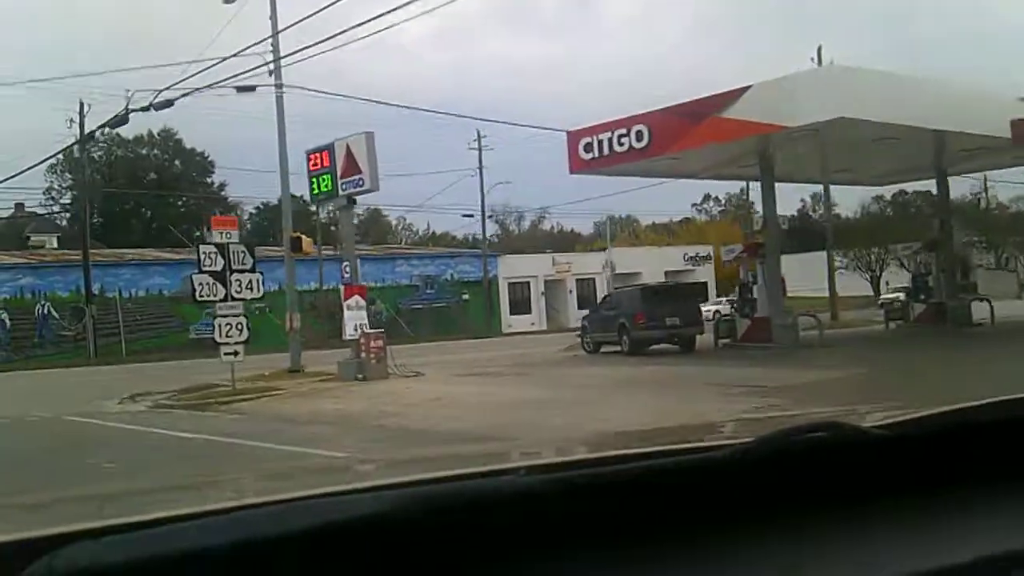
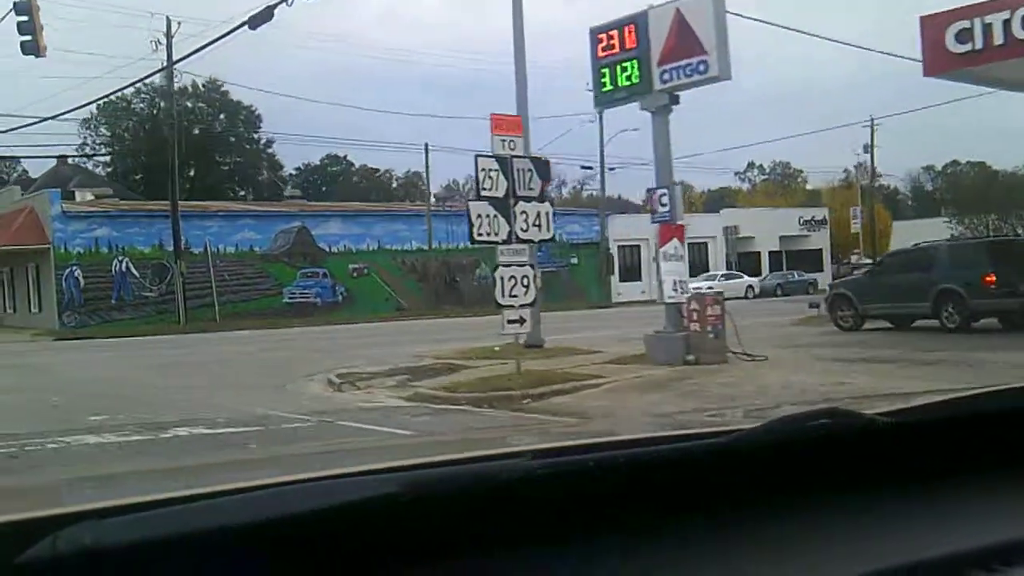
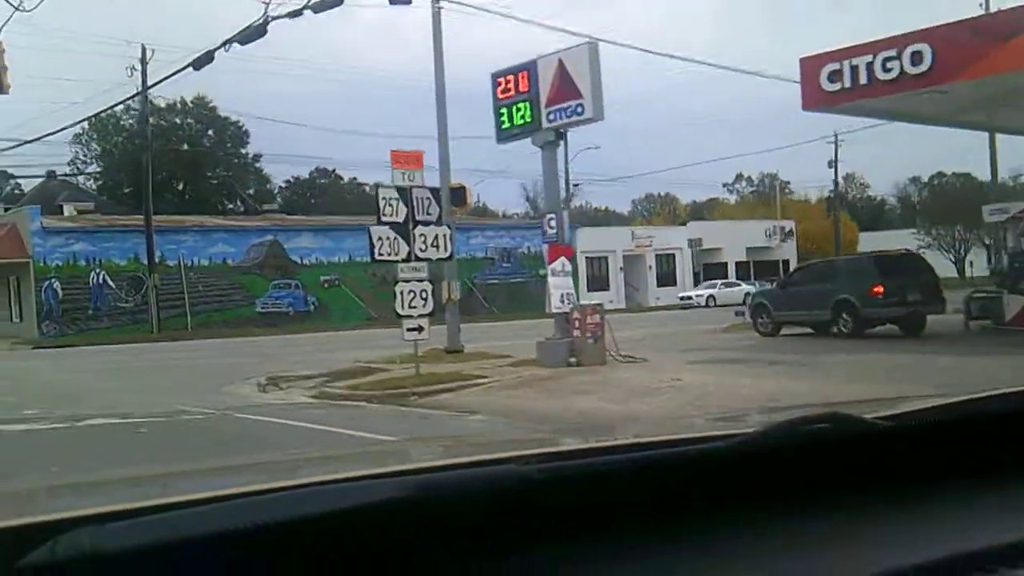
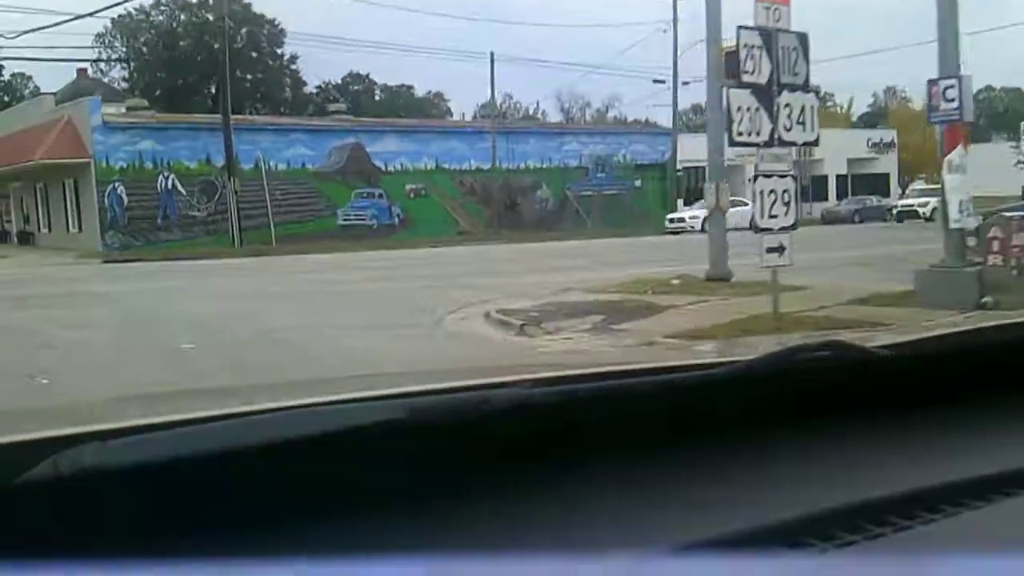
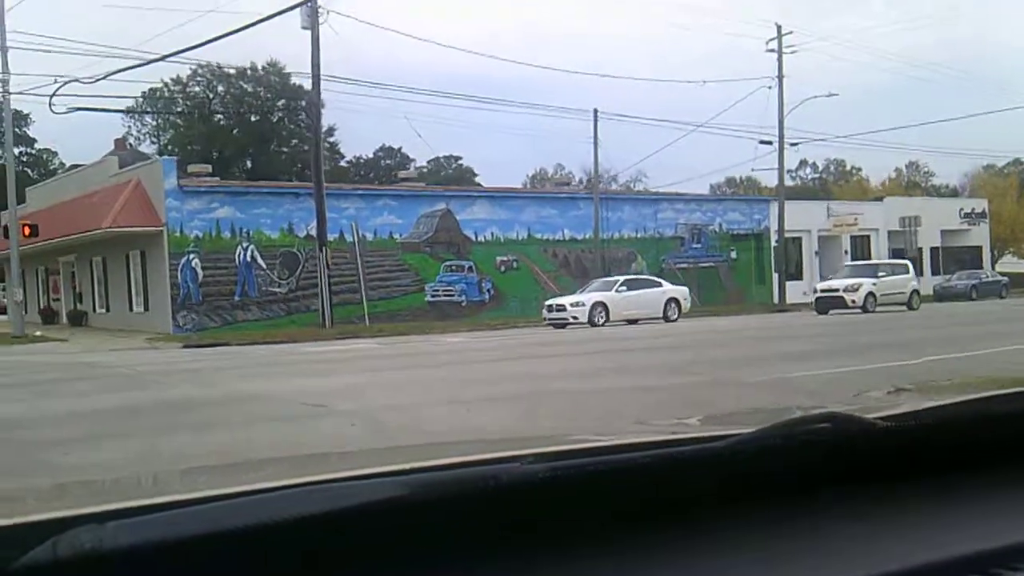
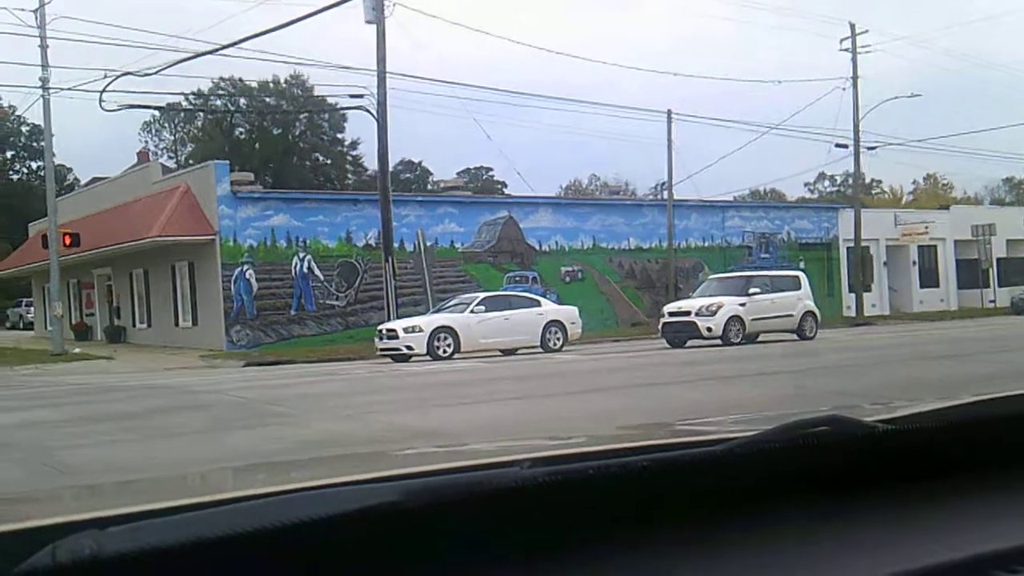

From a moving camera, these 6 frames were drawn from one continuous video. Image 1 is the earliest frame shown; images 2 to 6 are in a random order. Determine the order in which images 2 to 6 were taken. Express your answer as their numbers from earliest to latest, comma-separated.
3, 2, 4, 5, 6
